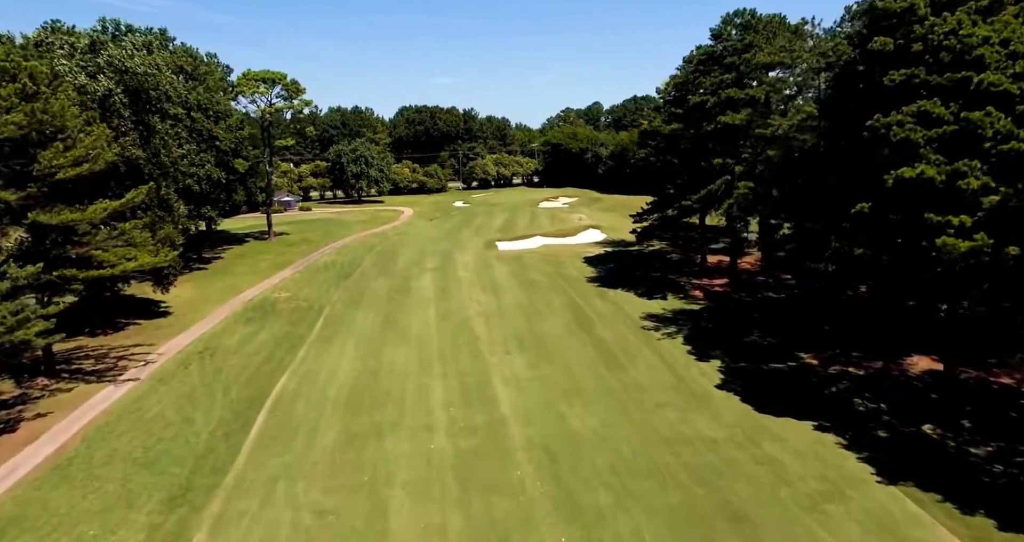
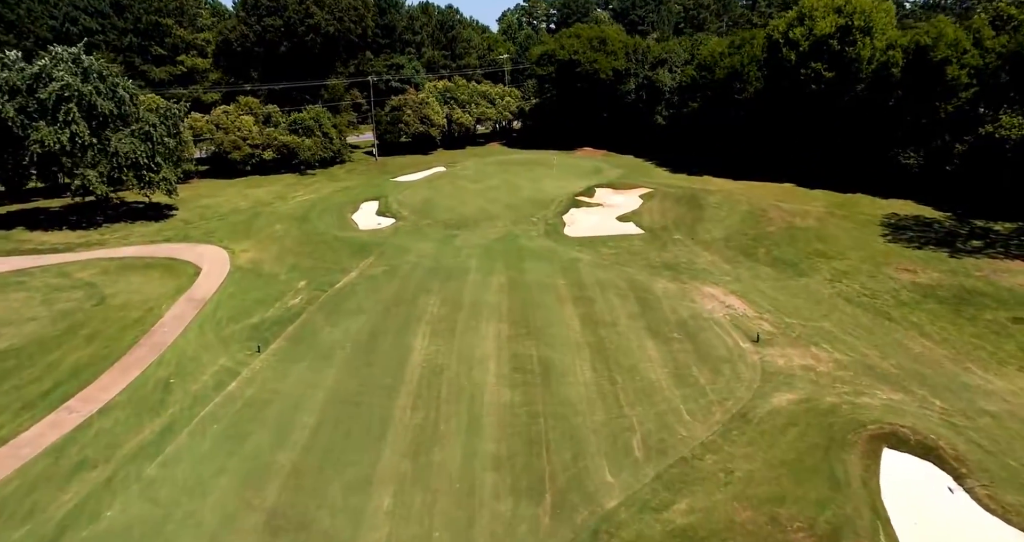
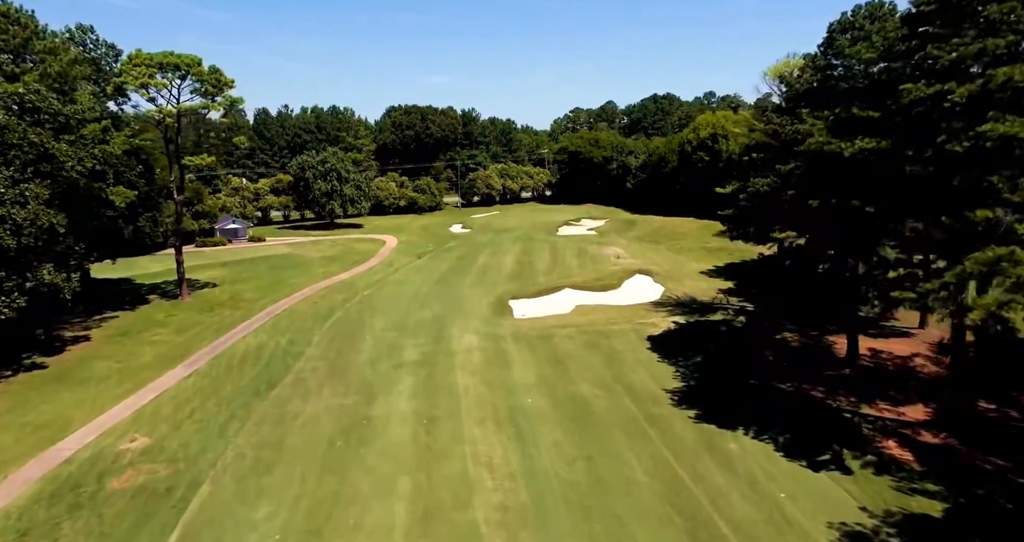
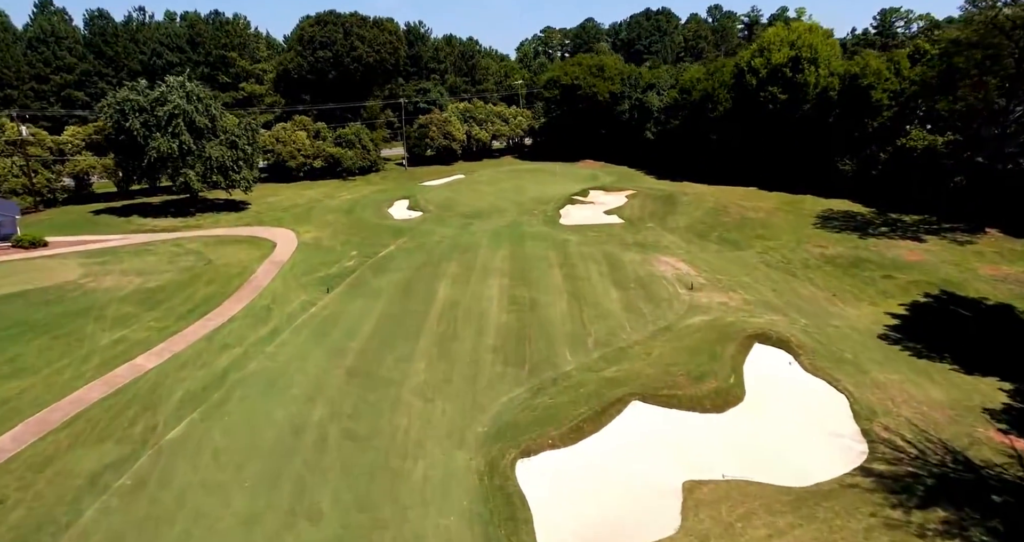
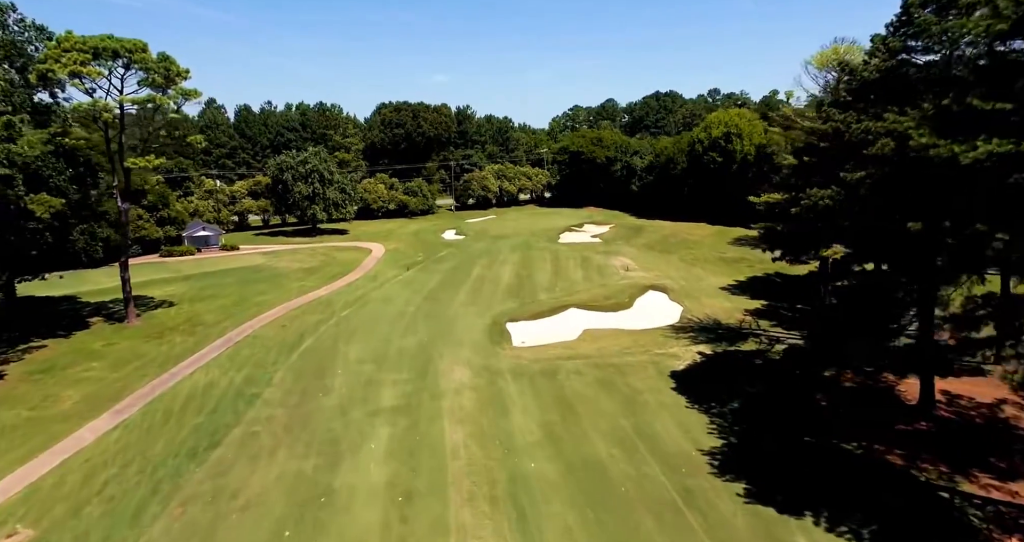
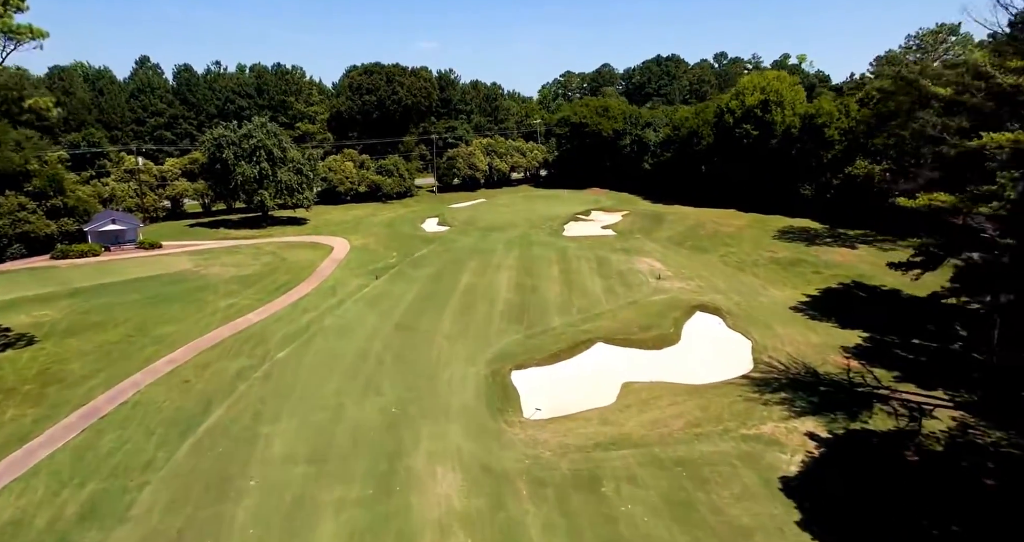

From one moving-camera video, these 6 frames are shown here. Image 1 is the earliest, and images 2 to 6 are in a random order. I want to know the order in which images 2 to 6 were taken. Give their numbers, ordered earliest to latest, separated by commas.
3, 5, 6, 4, 2
